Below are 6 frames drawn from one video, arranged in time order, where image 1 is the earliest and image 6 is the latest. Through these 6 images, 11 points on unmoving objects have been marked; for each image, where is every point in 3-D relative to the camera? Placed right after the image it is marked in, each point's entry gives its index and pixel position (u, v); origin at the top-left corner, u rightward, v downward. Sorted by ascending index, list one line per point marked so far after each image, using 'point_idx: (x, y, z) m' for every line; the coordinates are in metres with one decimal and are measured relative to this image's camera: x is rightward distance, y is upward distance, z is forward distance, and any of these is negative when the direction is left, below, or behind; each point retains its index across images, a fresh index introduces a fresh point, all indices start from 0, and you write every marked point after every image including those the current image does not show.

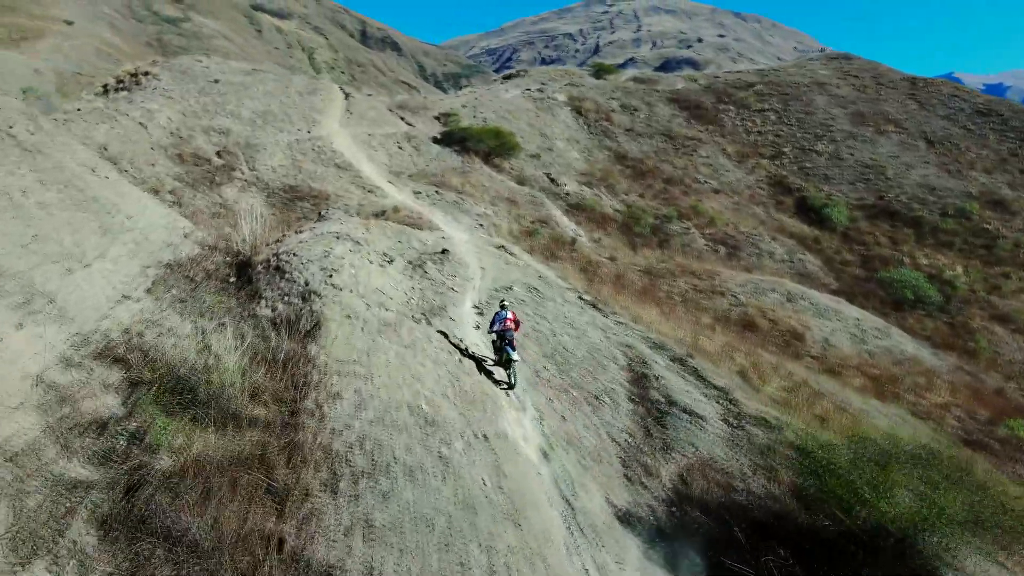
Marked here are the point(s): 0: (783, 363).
0: (+6.6, -1.8, +18.9) m
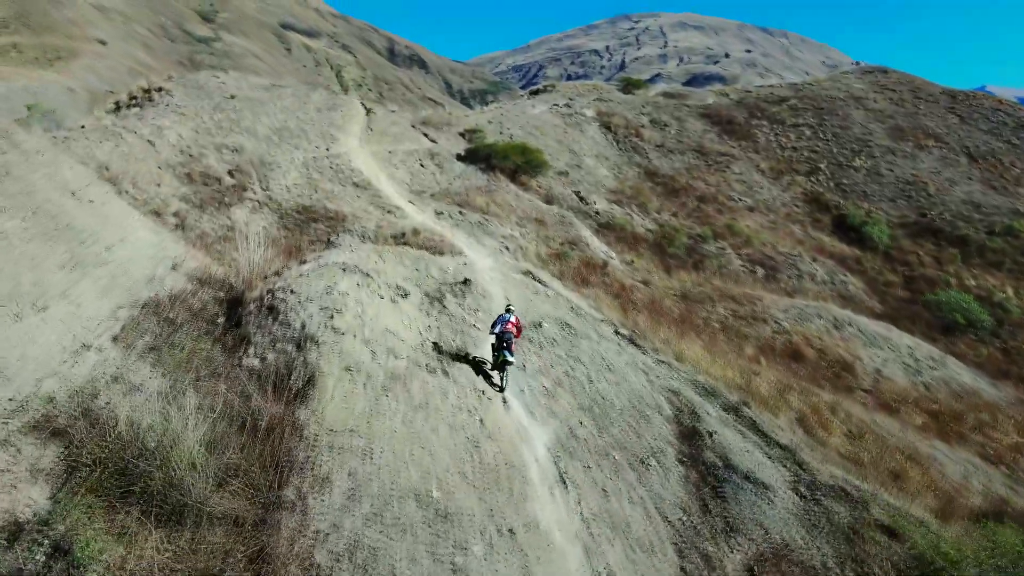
0: (+7.2, -2.5, +17.1) m
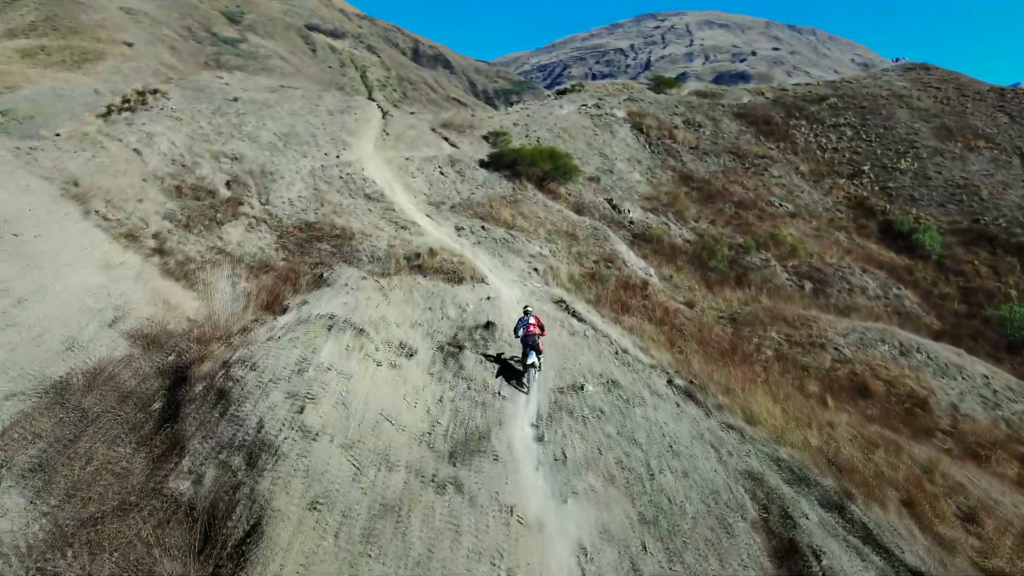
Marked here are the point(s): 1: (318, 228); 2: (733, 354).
0: (+7.7, -3.2, +14.5) m
1: (-4.5, +1.4, +18.1) m
2: (+5.4, -1.5, +18.8) m
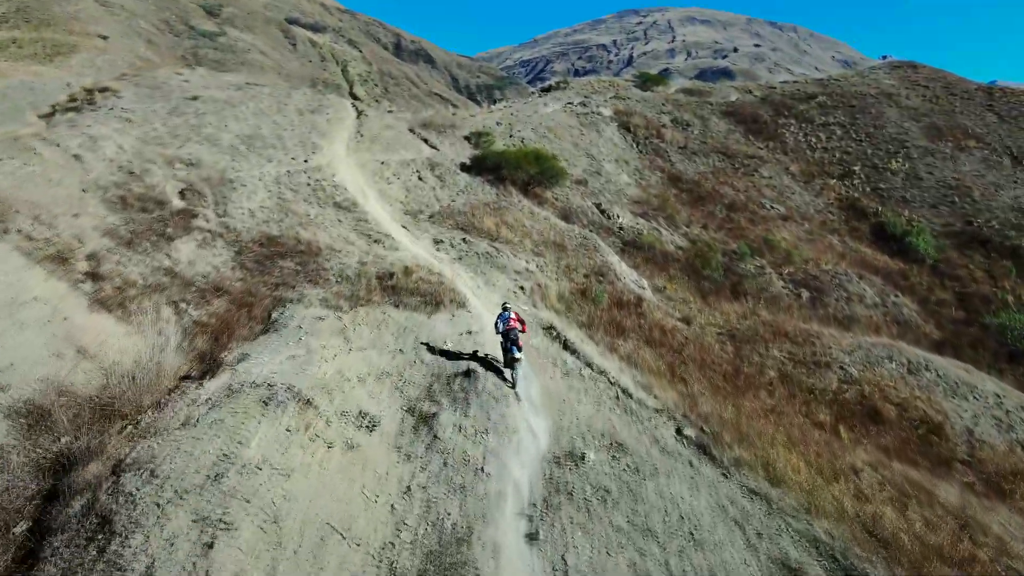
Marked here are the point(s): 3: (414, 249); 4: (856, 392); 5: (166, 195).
0: (+7.5, -3.6, +13.0) m
1: (-4.8, +1.0, +16.3) m
2: (+5.0, -2.0, +17.3) m
3: (-2.1, +0.9, +17.5) m
4: (+8.8, -2.6, +19.7) m
5: (-7.4, +2.0, +16.7) m
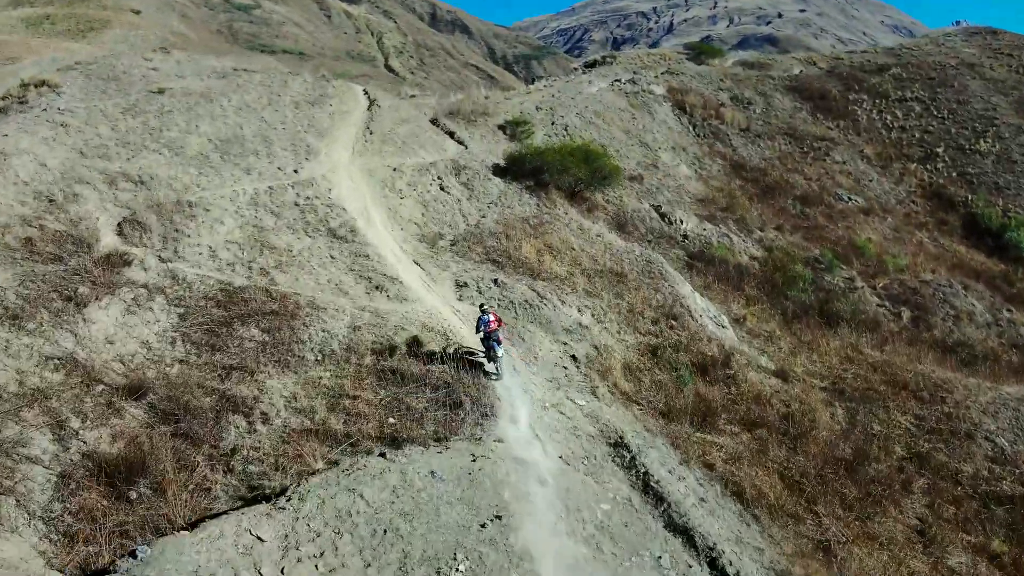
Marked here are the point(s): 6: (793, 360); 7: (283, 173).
0: (+8.1, -4.9, +8.3) m
1: (-4.1, -0.2, +11.9) m
2: (+5.8, -3.1, +12.5) m
3: (-1.3, -0.2, +13.0) m
4: (+9.6, -3.7, +14.8) m
5: (-6.6, +0.9, +12.4) m
6: (+6.5, -1.6, +18.0) m
7: (-4.7, +2.4, +16.2) m
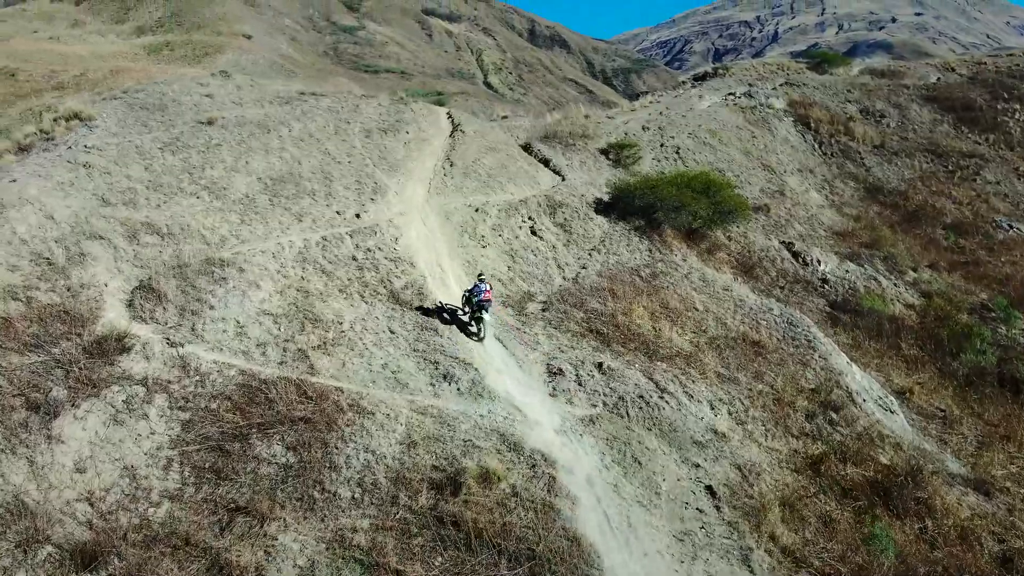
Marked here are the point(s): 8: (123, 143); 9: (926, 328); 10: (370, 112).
0: (+8.7, -6.0, +3.9) m
1: (-2.8, -1.3, +9.1) m
2: (+7.0, -4.3, +8.4) m
3: (0.0, -1.4, +9.8) m
4: (+11.1, -5.0, +10.2) m
5: (-5.2, -0.2, +9.8) m
6: (+8.4, -3.0, +13.7) m
7: (-2.9, +1.2, +13.4) m
8: (-6.8, +2.6, +13.6) m
9: (+10.6, -1.1, +19.9) m
10: (-3.3, +4.2, +18.5) m
